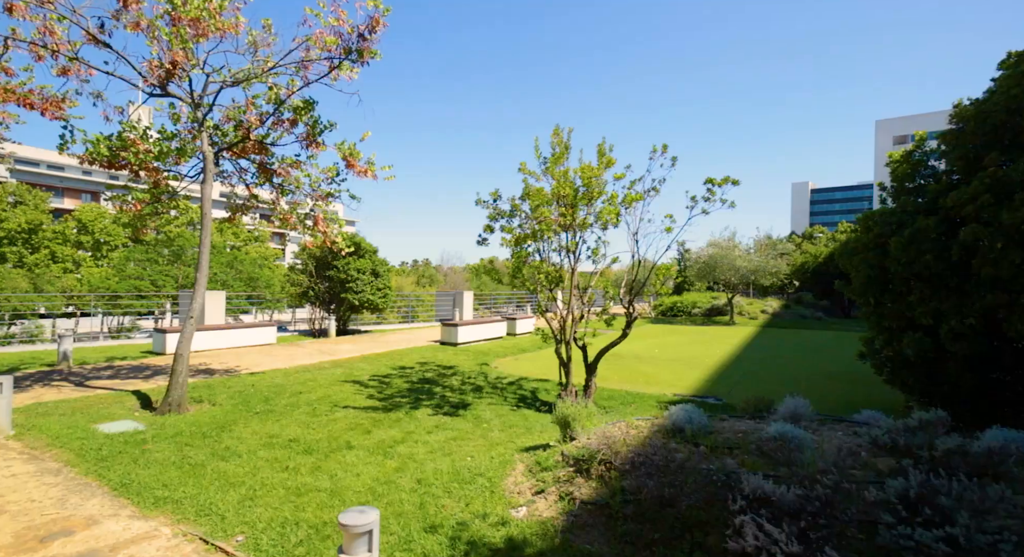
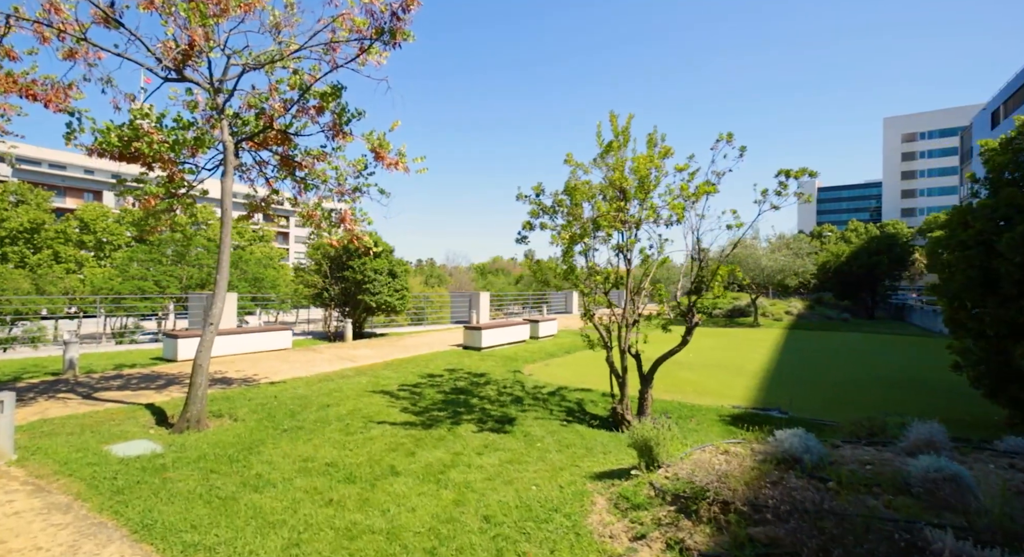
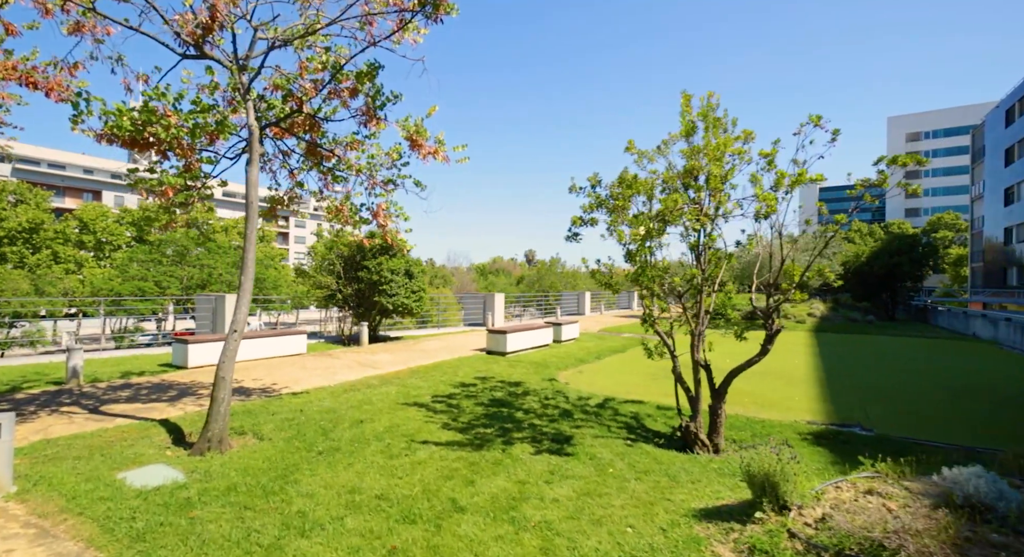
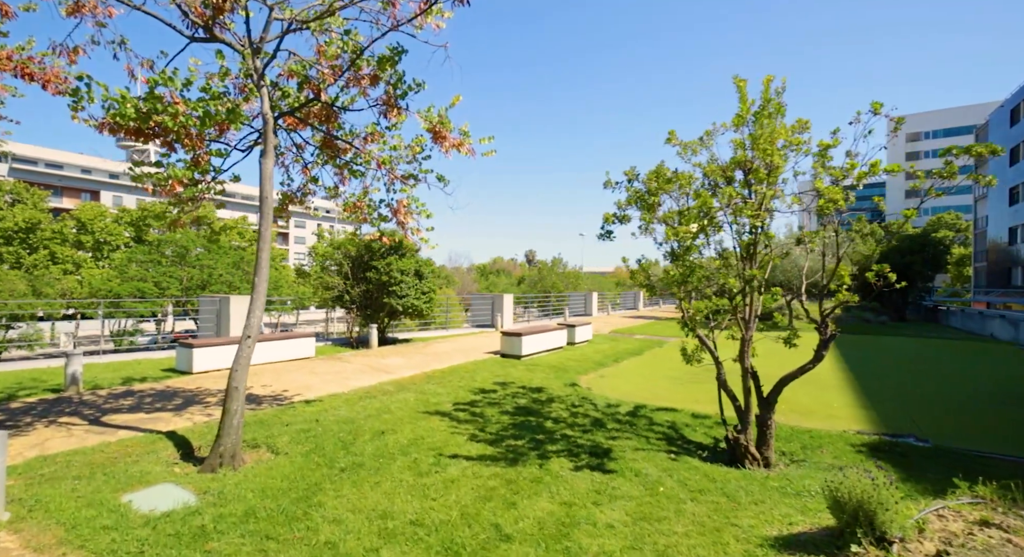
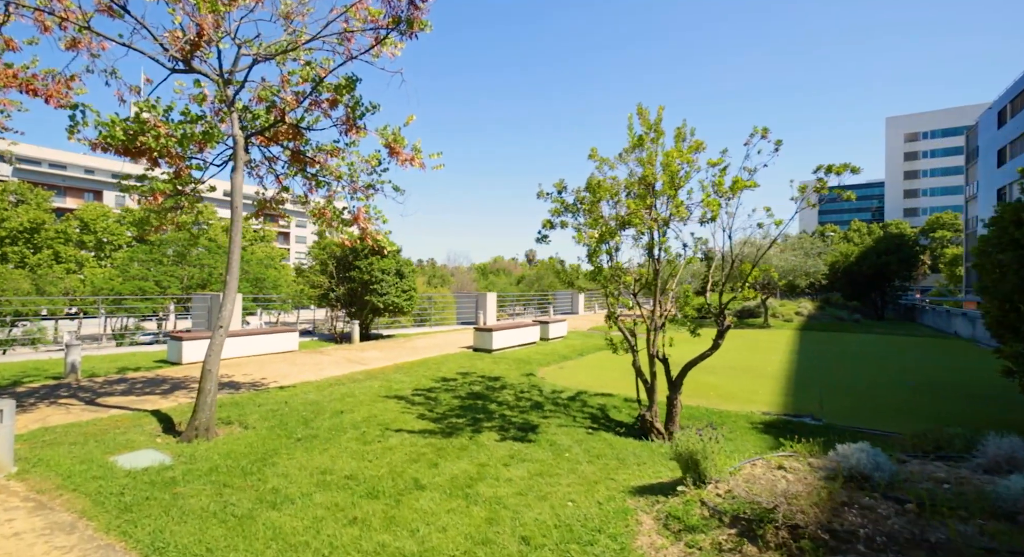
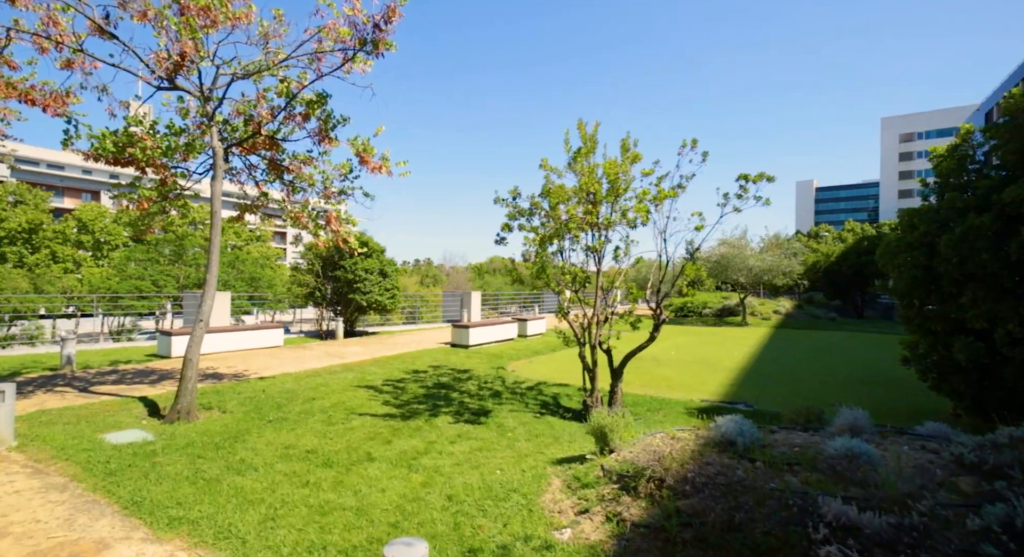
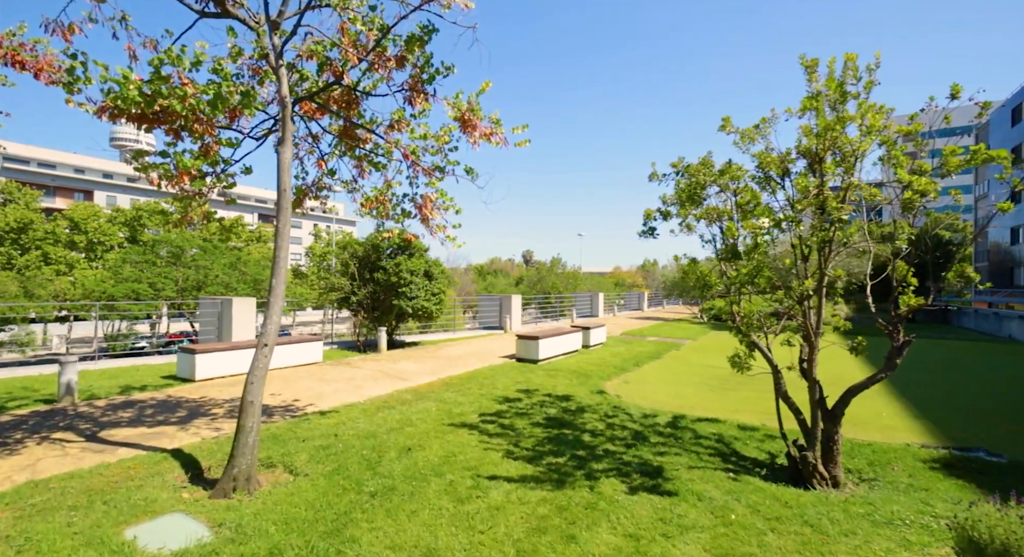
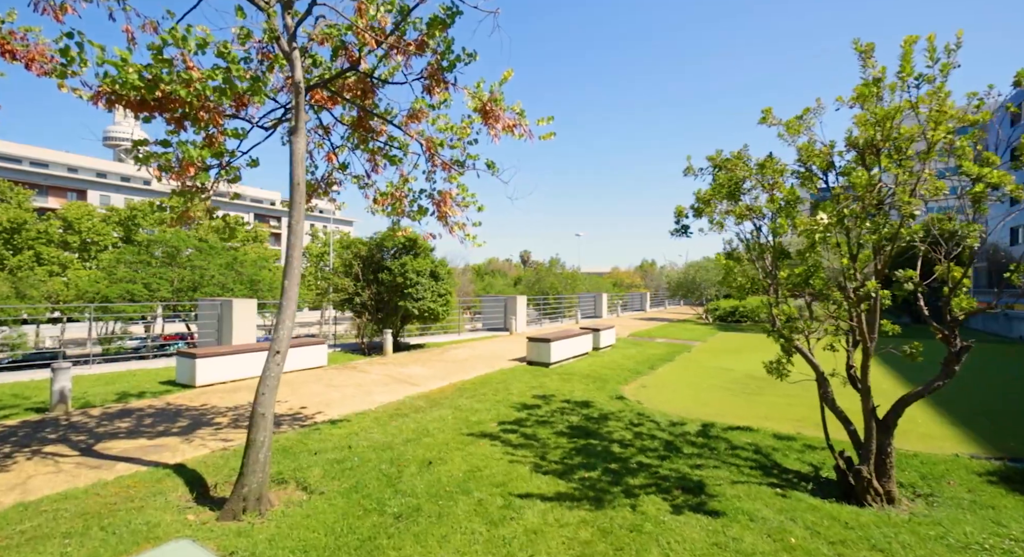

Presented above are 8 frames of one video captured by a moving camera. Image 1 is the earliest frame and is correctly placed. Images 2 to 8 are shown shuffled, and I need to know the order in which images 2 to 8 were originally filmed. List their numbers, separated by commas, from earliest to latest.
6, 2, 5, 3, 4, 7, 8
